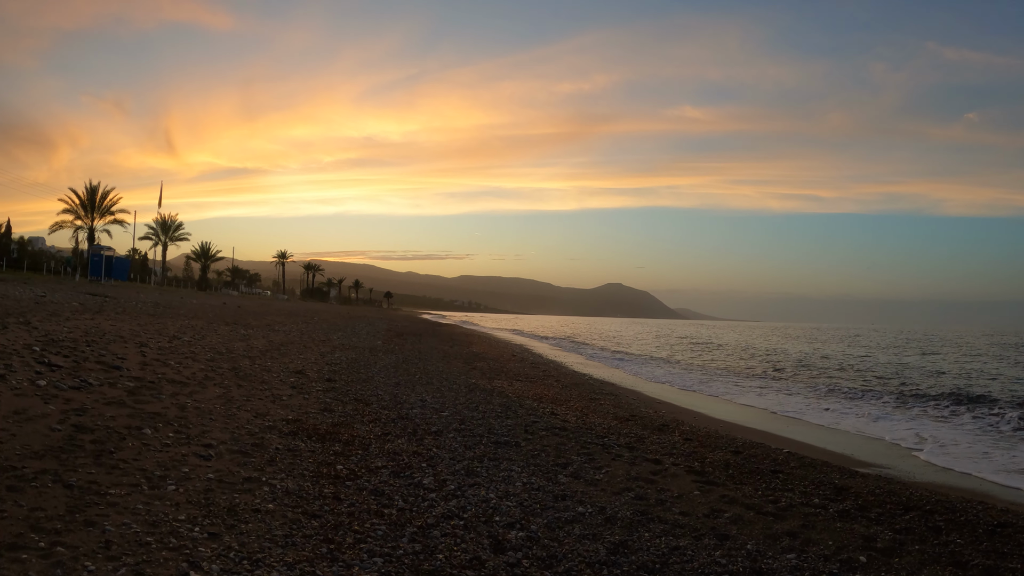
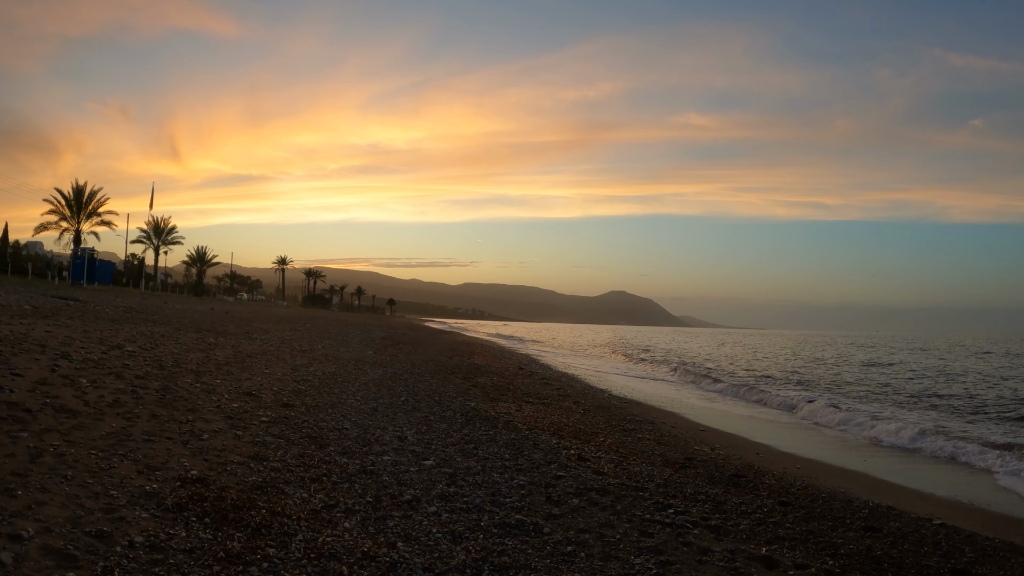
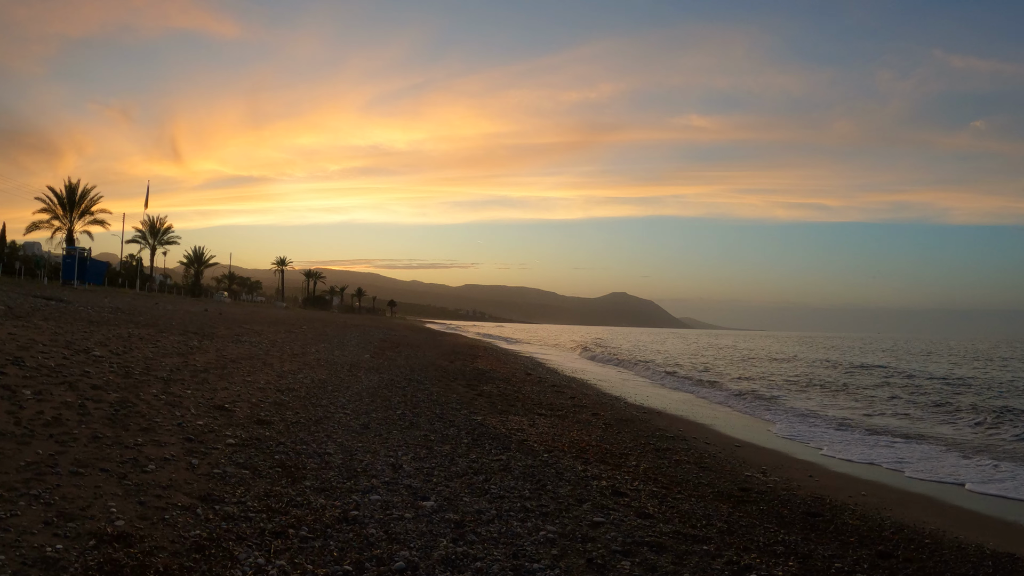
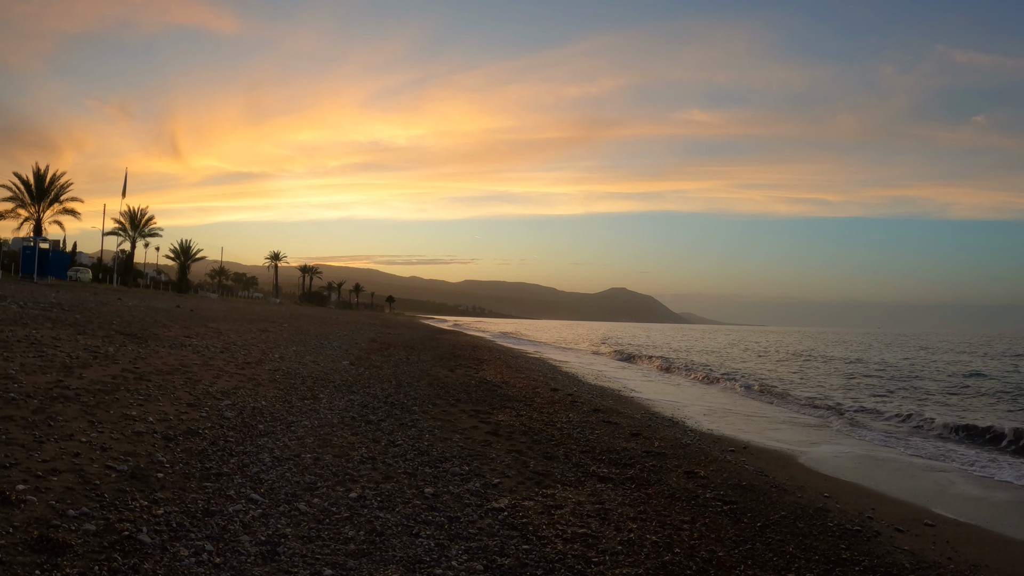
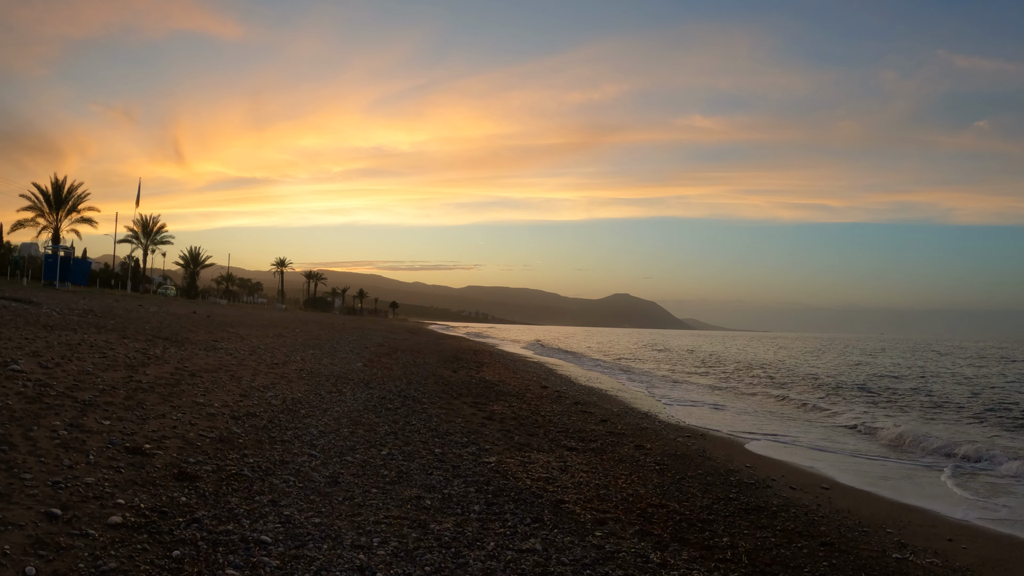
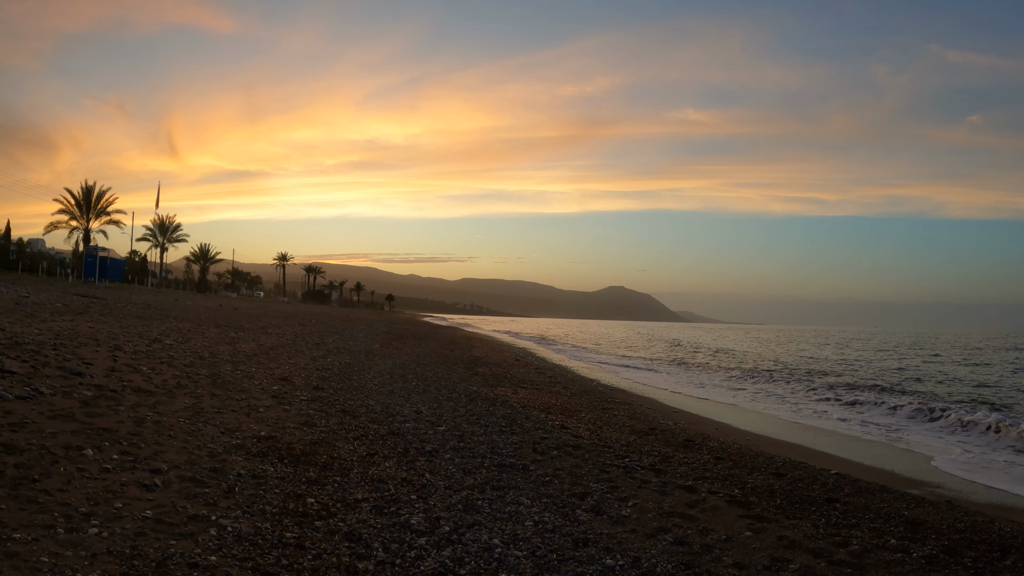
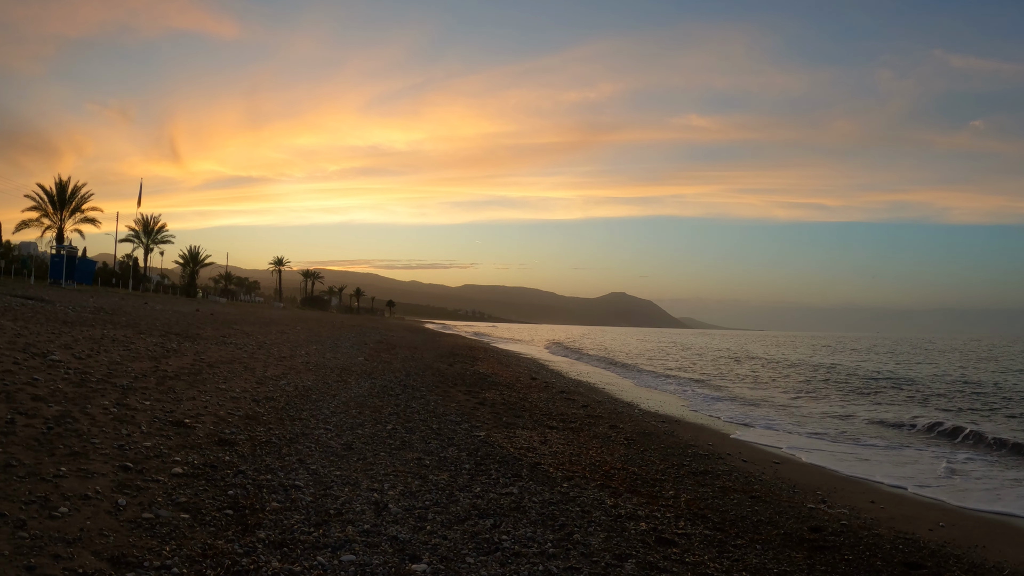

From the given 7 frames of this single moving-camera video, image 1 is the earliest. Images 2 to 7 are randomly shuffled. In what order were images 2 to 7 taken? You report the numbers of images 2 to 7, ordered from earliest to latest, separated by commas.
6, 2, 3, 7, 5, 4
